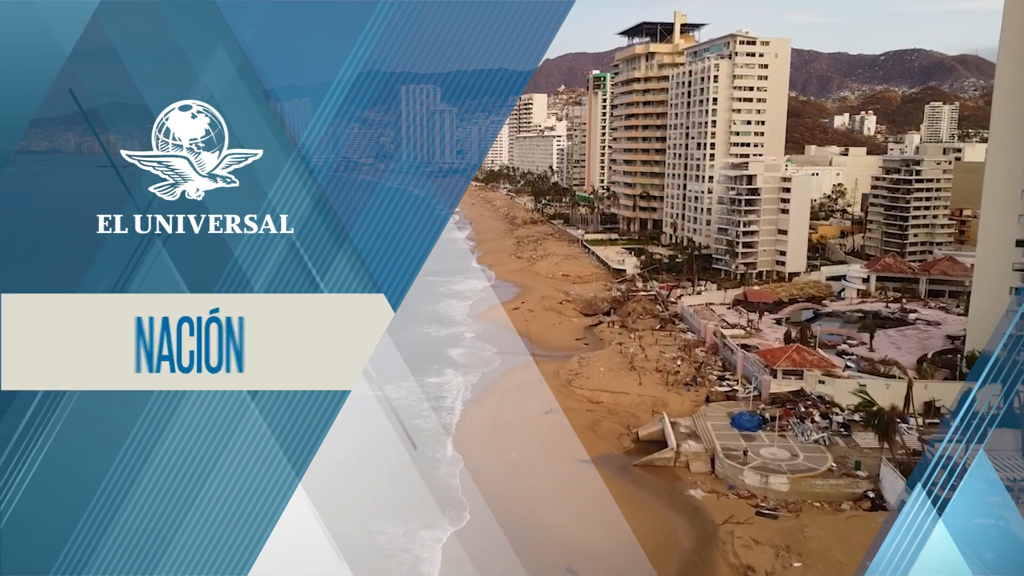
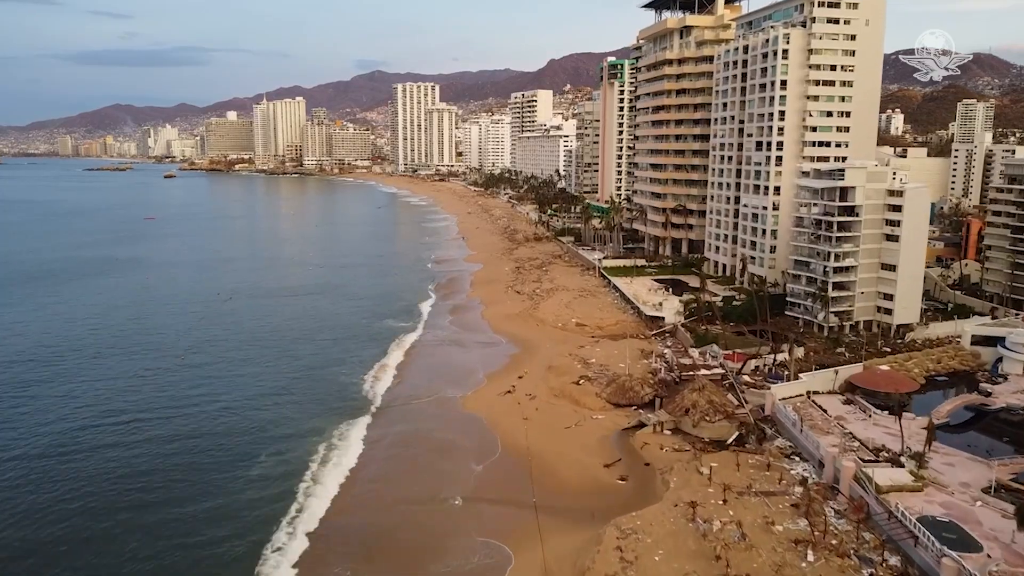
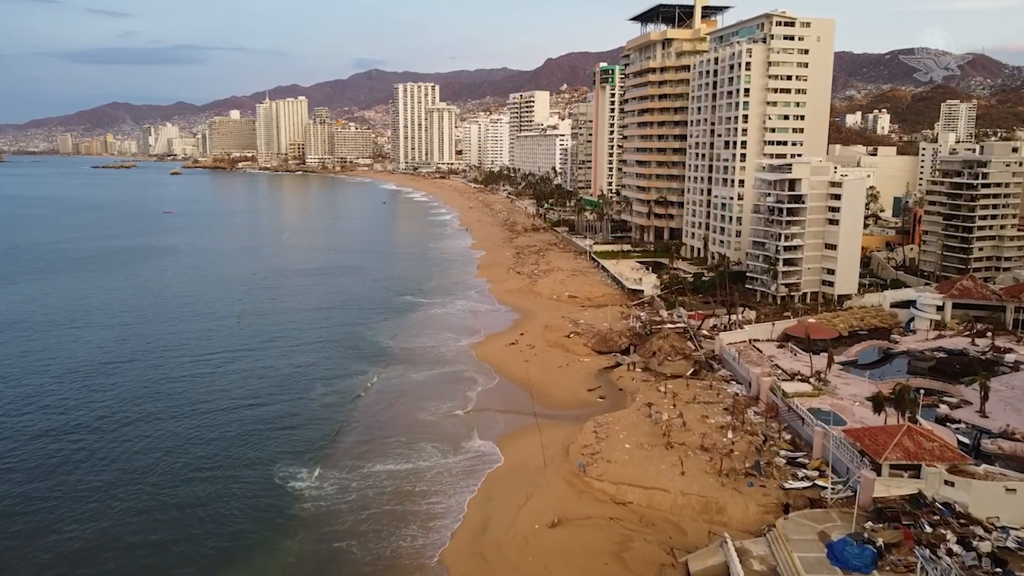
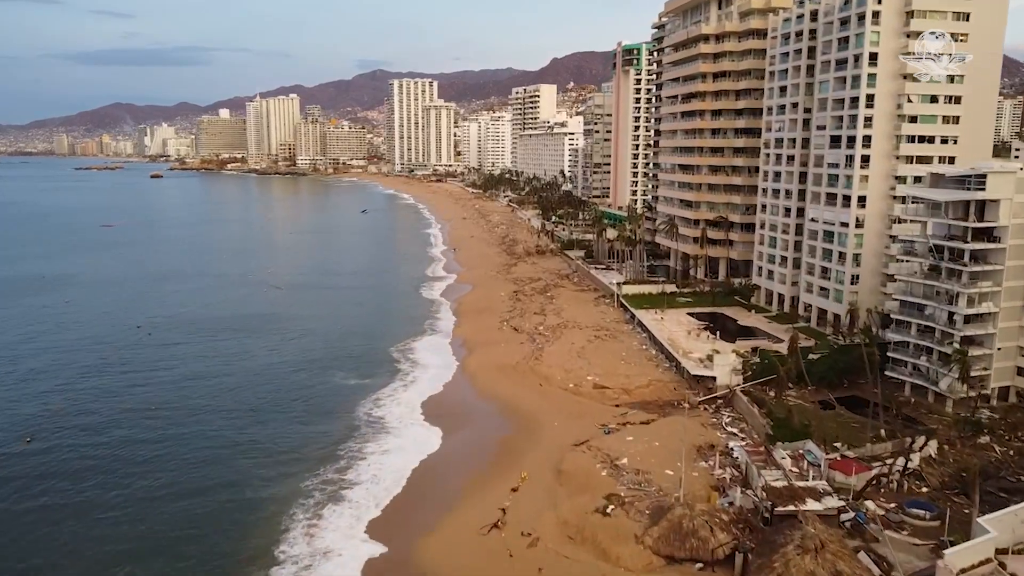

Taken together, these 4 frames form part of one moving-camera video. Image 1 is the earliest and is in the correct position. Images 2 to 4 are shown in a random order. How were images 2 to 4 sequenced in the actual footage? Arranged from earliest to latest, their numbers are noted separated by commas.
3, 2, 4
